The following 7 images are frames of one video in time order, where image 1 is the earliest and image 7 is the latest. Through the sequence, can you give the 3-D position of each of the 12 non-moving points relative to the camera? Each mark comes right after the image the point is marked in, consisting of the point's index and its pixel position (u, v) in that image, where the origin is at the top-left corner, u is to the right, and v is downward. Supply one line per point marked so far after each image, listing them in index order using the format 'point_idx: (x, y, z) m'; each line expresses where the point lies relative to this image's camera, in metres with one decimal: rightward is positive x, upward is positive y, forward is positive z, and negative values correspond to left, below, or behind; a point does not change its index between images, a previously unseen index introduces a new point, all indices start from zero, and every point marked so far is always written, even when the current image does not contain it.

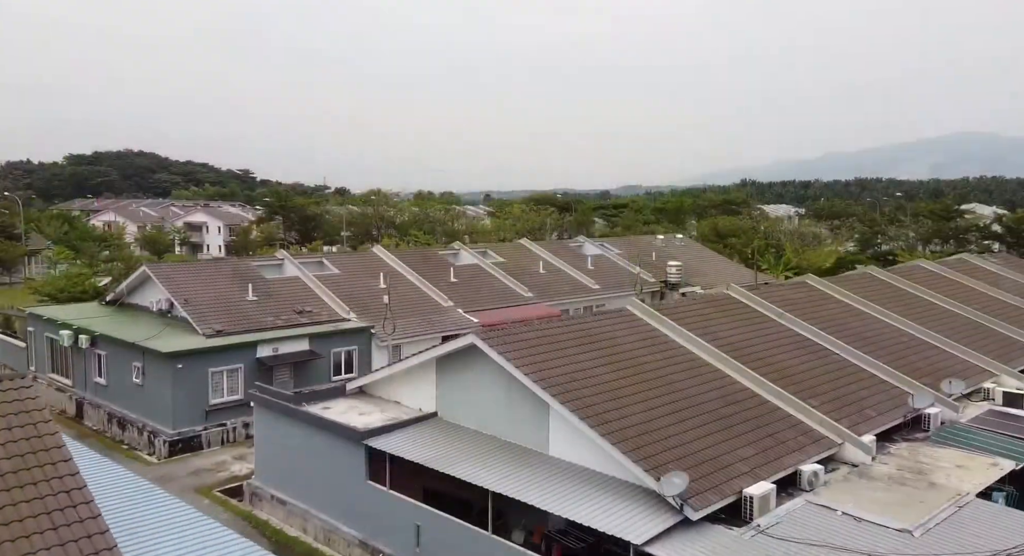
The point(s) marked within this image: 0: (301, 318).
0: (-5.3, -1.1, +19.3) m
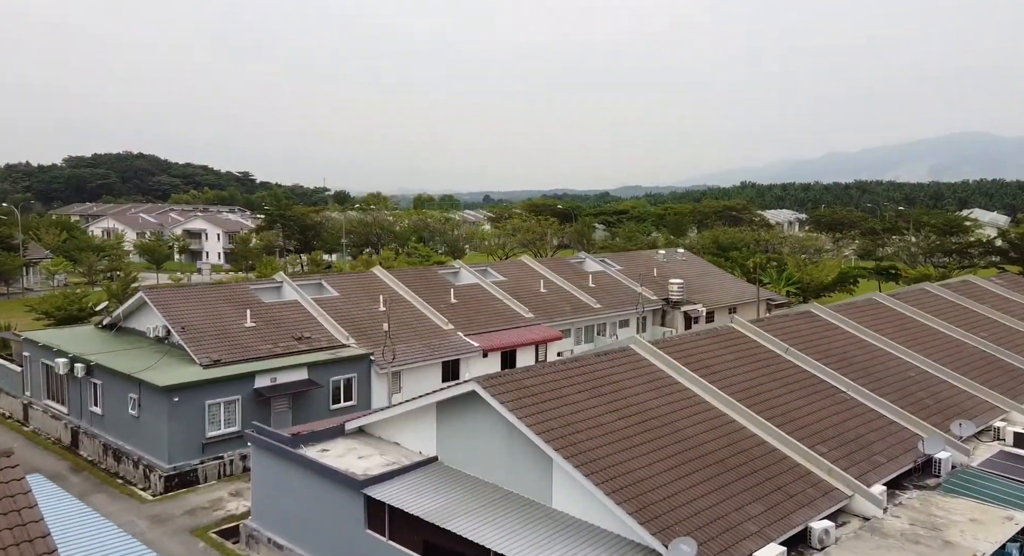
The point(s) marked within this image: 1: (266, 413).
0: (-5.3, -1.7, +19.1) m
1: (-5.5, -3.0, +17.1) m
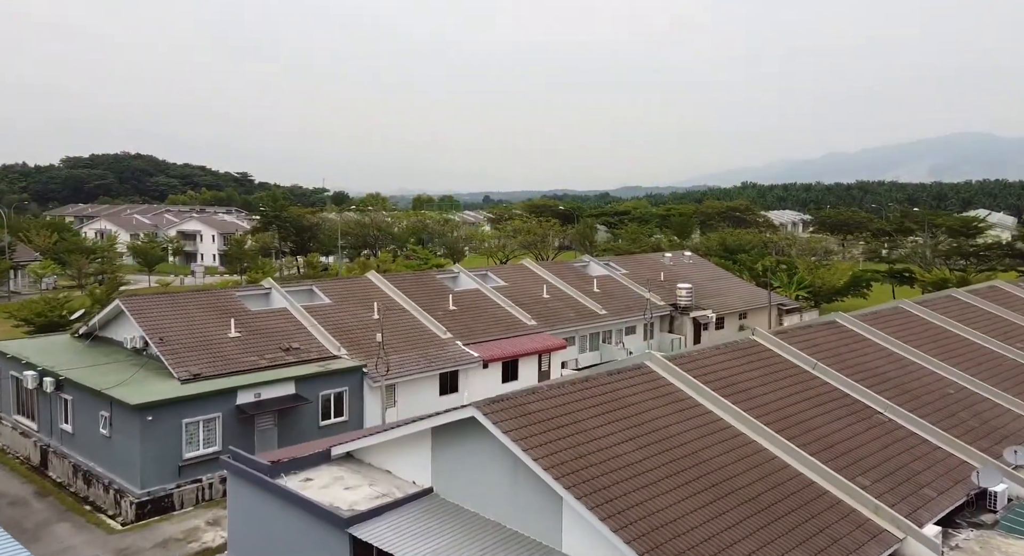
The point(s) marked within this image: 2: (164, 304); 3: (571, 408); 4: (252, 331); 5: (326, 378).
0: (-5.3, -1.9, +17.8) m
1: (-5.5, -3.2, +15.9) m
2: (-8.3, -0.6, +18.3) m
3: (+0.8, -1.8, +10.4) m
4: (-6.3, -1.3, +18.6) m
5: (-4.2, -2.3, +17.3) m
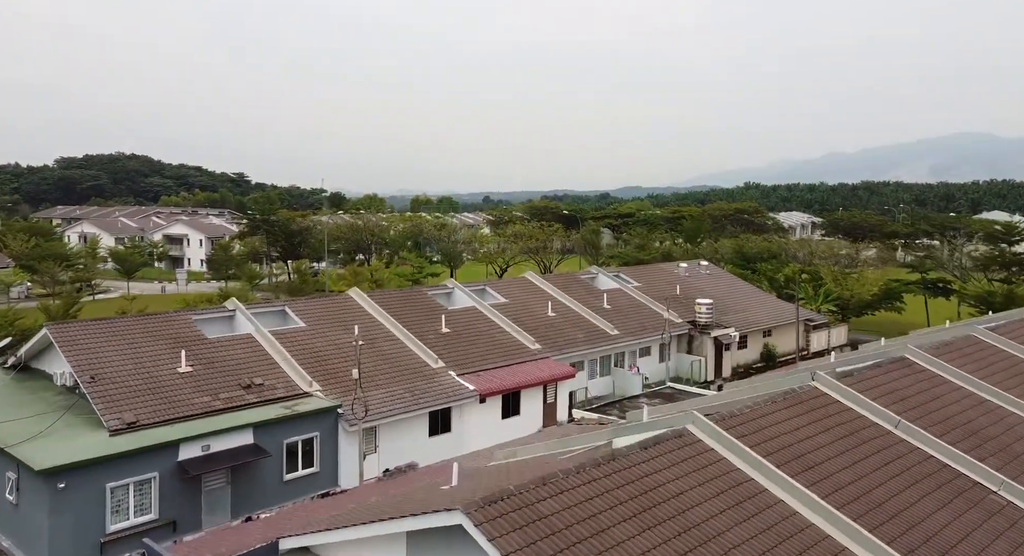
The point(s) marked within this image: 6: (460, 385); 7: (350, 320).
0: (-5.2, -2.4, +15.0) m
1: (-5.4, -3.7, +13.1) m
2: (-8.3, -1.1, +15.5) m
3: (+0.8, -2.3, +7.6) m
4: (-6.3, -1.8, +15.8) m
5: (-4.2, -2.7, +14.5) m
6: (-1.2, -2.5, +17.8) m
7: (-4.1, -1.1, +19.5) m
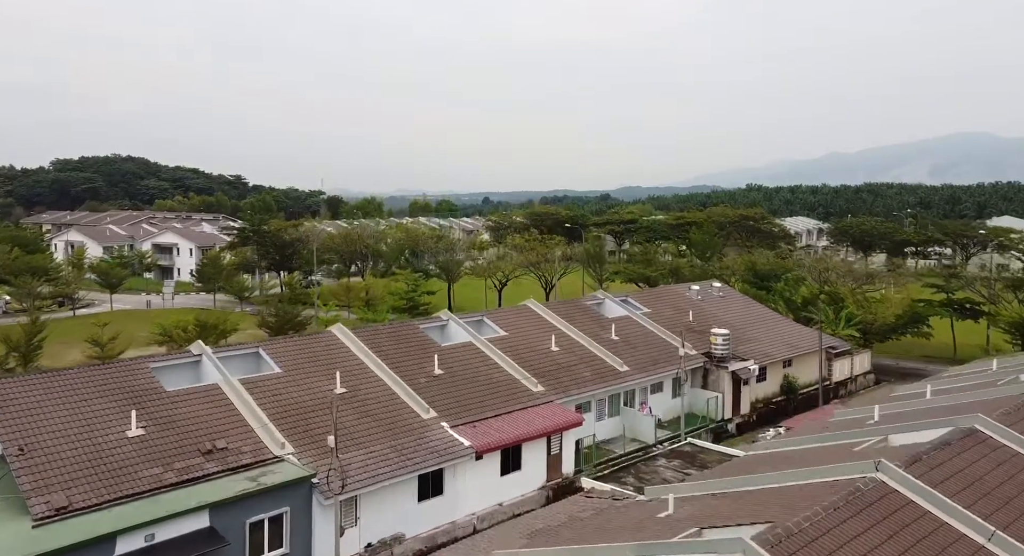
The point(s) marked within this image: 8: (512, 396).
0: (-5.2, -3.2, +13.0) m
1: (-5.4, -4.5, +11.1) m
2: (-8.3, -2.0, +13.5) m
3: (+0.8, -3.1, +5.6) m
4: (-6.3, -2.6, +13.7) m
5: (-4.2, -3.6, +12.5) m
6: (-1.2, -3.4, +15.8) m
7: (-4.1, -1.9, +17.5) m
8: (0.0, -2.9, +18.4) m
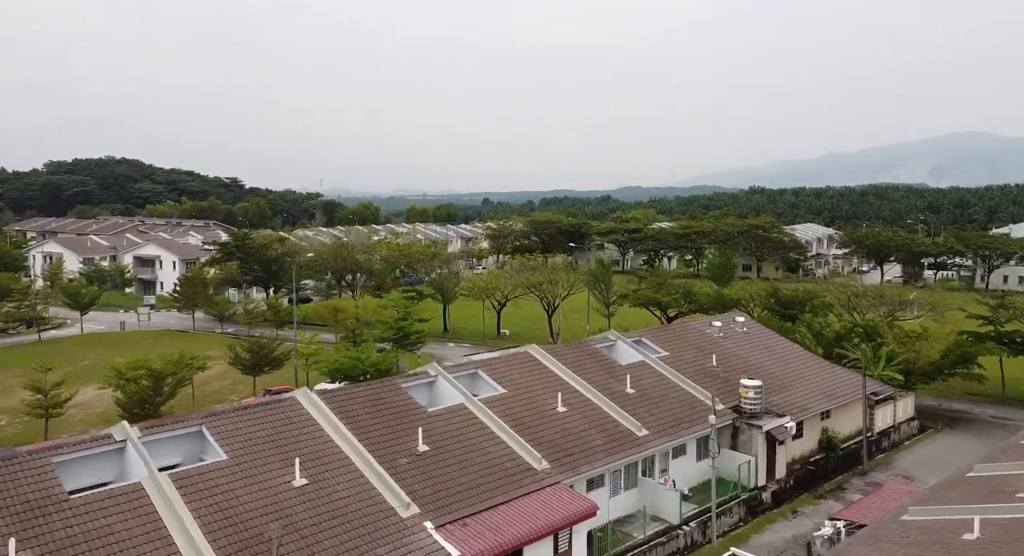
0: (-5.2, -4.4, +9.9) m
1: (-5.5, -5.7, +8.0) m
2: (-8.3, -3.1, +10.4) m
3: (+0.8, -4.3, +2.5) m
4: (-6.3, -3.8, +10.6) m
5: (-4.2, -4.8, +9.4) m
6: (-1.2, -4.5, +12.7) m
7: (-4.1, -3.1, +14.4) m
8: (0.0, -4.0, +15.3) m
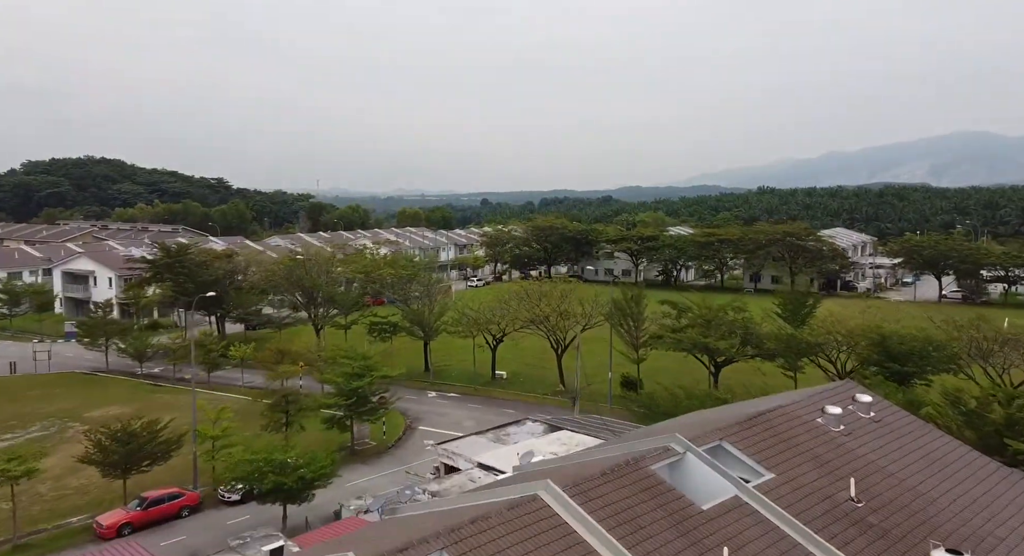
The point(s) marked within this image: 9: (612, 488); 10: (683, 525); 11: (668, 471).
0: (-5.3, -5.6, +0.5) m
1: (-5.5, -7.0, -1.5) m
2: (-8.3, -4.4, +0.9) m
3: (+0.8, -5.5, -7.0) m
4: (-6.3, -5.0, +1.2) m
5: (-4.2, -6.0, -0.1) m
6: (-1.3, -5.8, +3.3) m
7: (-4.2, -4.3, +4.9) m
8: (-0.1, -5.3, +5.8) m
9: (+1.6, -3.2, +11.8) m
10: (+2.6, -3.7, +11.5) m
11: (+2.8, -3.4, +12.9) m
